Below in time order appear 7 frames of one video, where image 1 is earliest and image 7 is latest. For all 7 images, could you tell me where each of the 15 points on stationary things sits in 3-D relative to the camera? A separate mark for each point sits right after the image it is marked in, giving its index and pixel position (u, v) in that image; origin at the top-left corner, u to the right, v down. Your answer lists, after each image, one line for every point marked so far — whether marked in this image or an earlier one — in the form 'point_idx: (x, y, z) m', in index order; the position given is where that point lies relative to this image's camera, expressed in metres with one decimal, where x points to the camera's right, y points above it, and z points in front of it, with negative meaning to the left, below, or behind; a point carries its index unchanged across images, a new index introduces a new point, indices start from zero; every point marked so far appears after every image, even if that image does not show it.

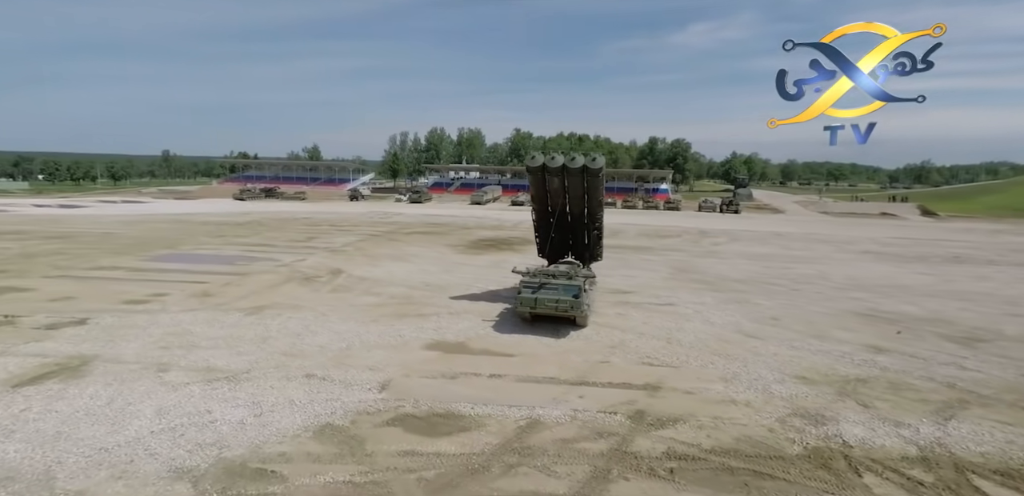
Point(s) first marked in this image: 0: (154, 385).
0: (-7.3, -2.8, +11.6) m
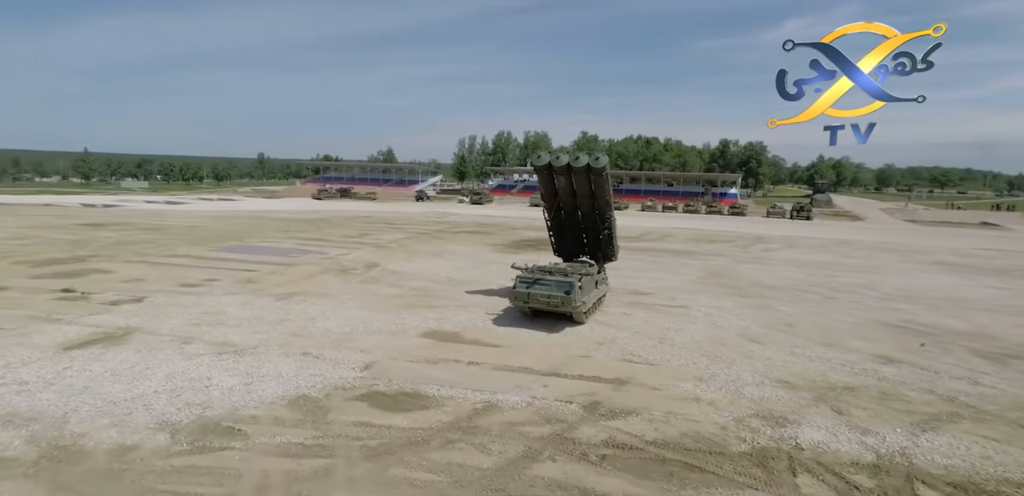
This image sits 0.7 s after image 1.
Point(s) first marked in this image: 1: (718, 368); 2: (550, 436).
0: (-7.8, -2.4, +13.2) m
1: (+4.8, -2.8, +13.2) m
2: (+0.6, -3.2, +9.8) m
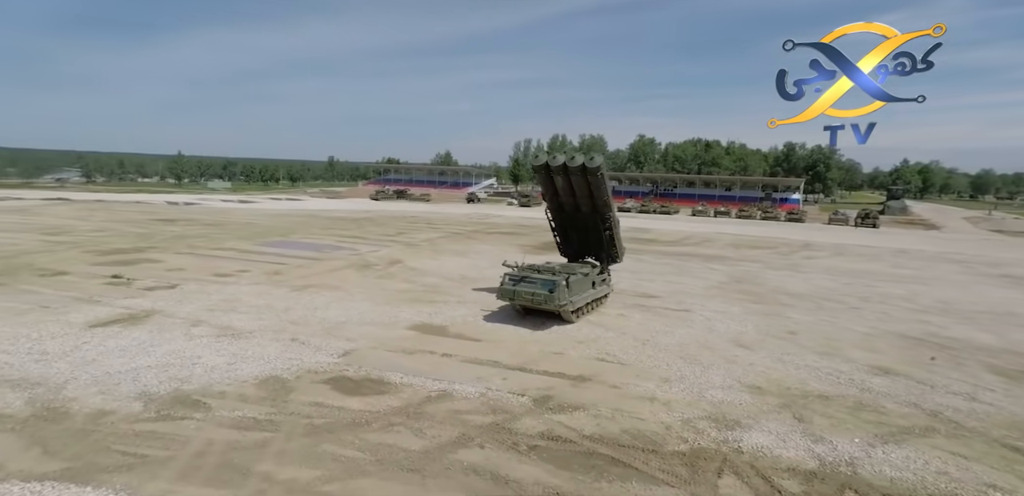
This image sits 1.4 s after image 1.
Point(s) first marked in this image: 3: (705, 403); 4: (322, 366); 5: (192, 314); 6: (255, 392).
0: (-8.4, -2.2, +14.4) m
1: (+4.1, -2.8, +13.0) m
2: (-0.4, -3.1, +10.1) m
3: (+3.8, -3.1, +11.3) m
4: (-4.2, -2.6, +12.6) m
5: (-9.3, -1.9, +16.4) m
6: (-5.0, -2.8, +11.0) m
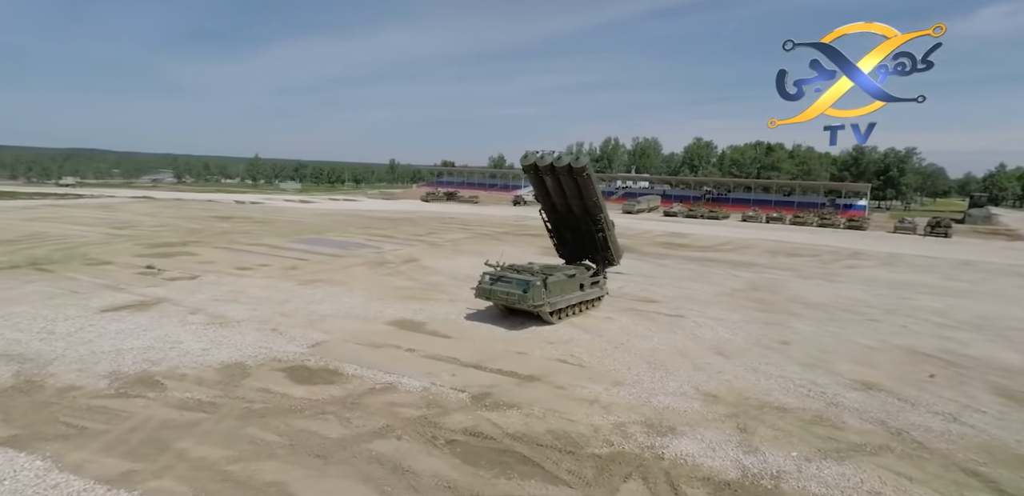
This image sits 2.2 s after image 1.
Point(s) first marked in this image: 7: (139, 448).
0: (-9.2, -2.0, +15.5) m
1: (+3.1, -2.8, +12.7) m
2: (-1.7, -3.1, +10.3) m
3: (+2.6, -3.1, +11.0) m
4: (-5.2, -2.5, +13.2) m
5: (-9.8, -1.7, +17.6) m
6: (-6.2, -2.6, +11.7) m
7: (-5.7, -3.0, +8.6) m
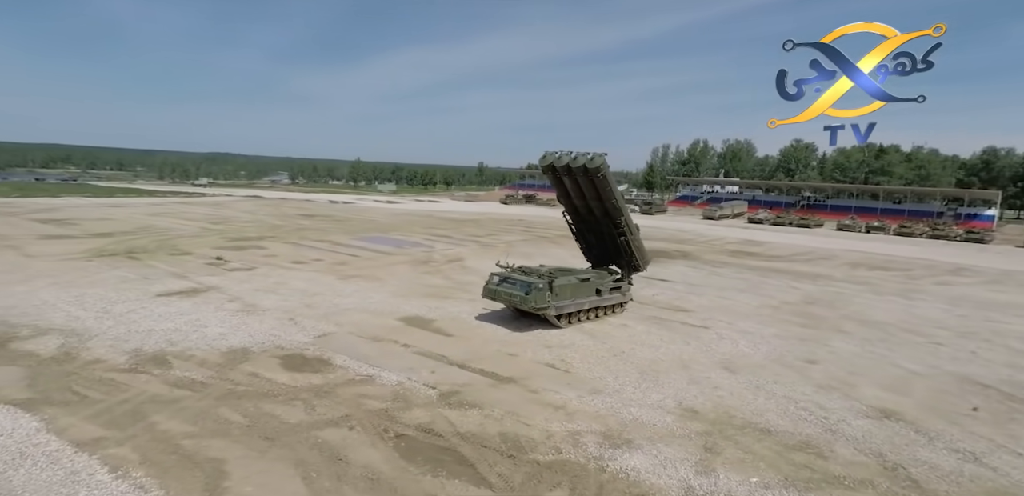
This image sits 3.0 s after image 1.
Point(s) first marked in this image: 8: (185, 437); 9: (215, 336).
0: (-8.9, -1.8, +17.0) m
1: (+2.6, -2.9, +12.1) m
2: (-2.5, -3.0, +10.6) m
3: (+1.9, -3.2, +10.5) m
4: (-5.4, -2.4, +14.0) m
5: (-9.2, -1.5, +19.1) m
6: (-6.6, -2.5, +12.7) m
7: (-6.7, -2.9, +9.6) m
8: (-5.2, -3.0, +9.1) m
9: (-7.4, -2.2, +14.3) m
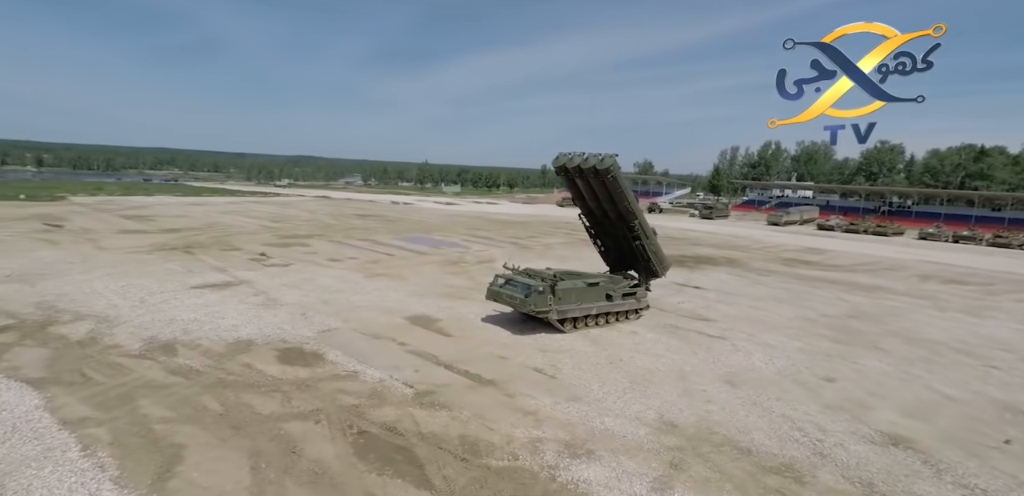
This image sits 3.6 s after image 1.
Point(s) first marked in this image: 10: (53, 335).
0: (-8.6, -1.7, +17.9) m
1: (+2.2, -3.0, +11.7) m
2: (-3.1, -3.0, +10.7) m
3: (+1.3, -3.2, +10.2) m
4: (-5.5, -2.3, +14.5) m
5: (-8.6, -1.3, +20.0) m
6: (-6.9, -2.4, +13.3) m
7: (-7.3, -2.8, +10.3) m
8: (-5.9, -2.9, +9.6) m
9: (-7.5, -2.1, +15.0) m
10: (-11.3, -2.1, +14.0) m
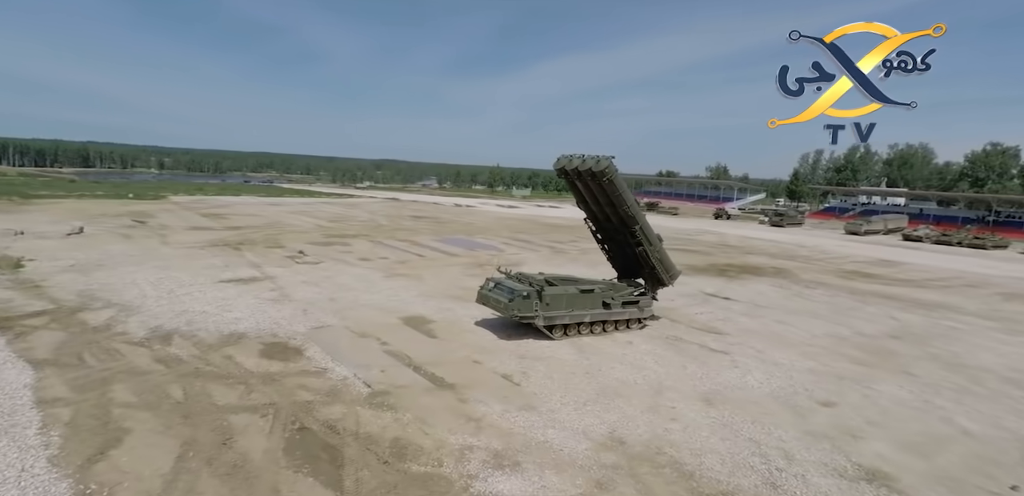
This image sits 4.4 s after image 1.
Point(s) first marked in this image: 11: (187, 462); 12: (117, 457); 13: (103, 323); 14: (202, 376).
0: (-8.6, -1.6, +18.8) m
1: (+1.3, -3.1, +11.2) m
2: (-4.0, -3.0, +11.0) m
3: (+0.2, -3.3, +9.8) m
4: (-6.0, -2.2, +15.1) m
5: (-8.3, -1.3, +21.0) m
6: (-7.5, -2.3, +14.1) m
7: (-8.3, -2.6, +11.1) m
8: (-7.1, -2.8, +10.2) m
9: (-7.8, -2.0, +15.8) m
10: (-11.8, -2.0, +15.4) m
11: (-4.9, -3.2, +8.6) m
12: (-6.0, -3.2, +8.6) m
13: (-10.9, -2.0, +15.1) m
14: (-6.4, -2.7, +11.9) m
